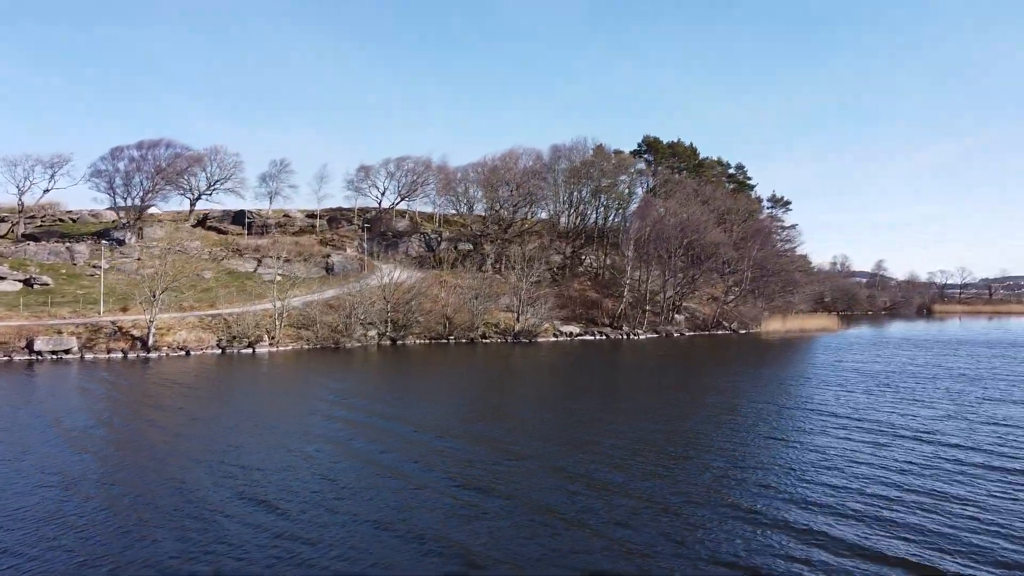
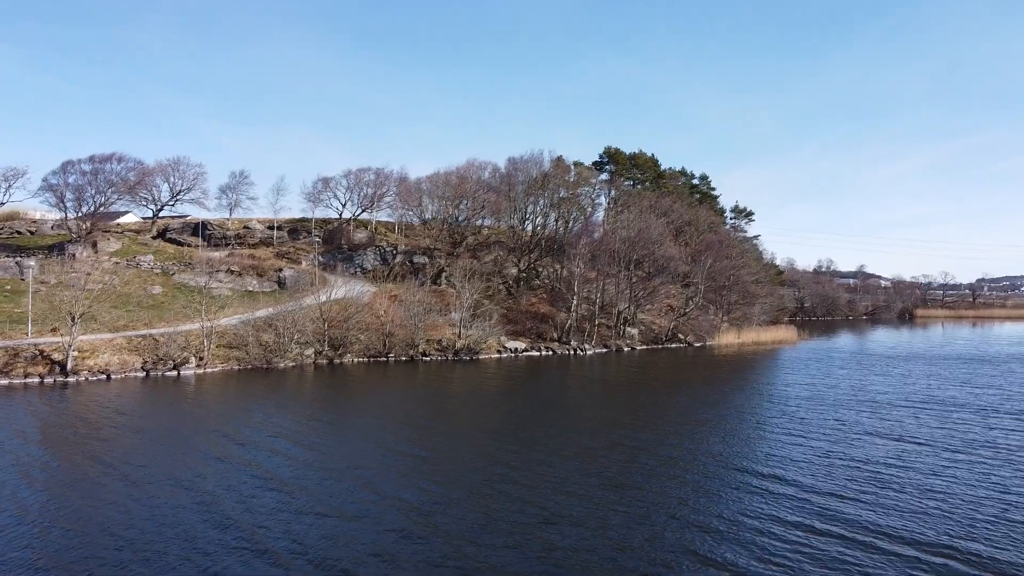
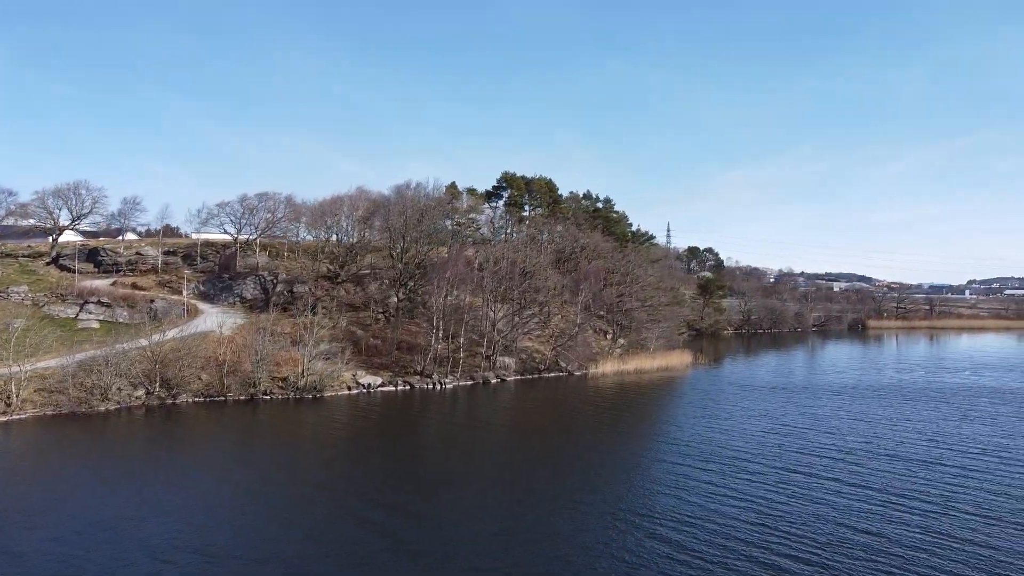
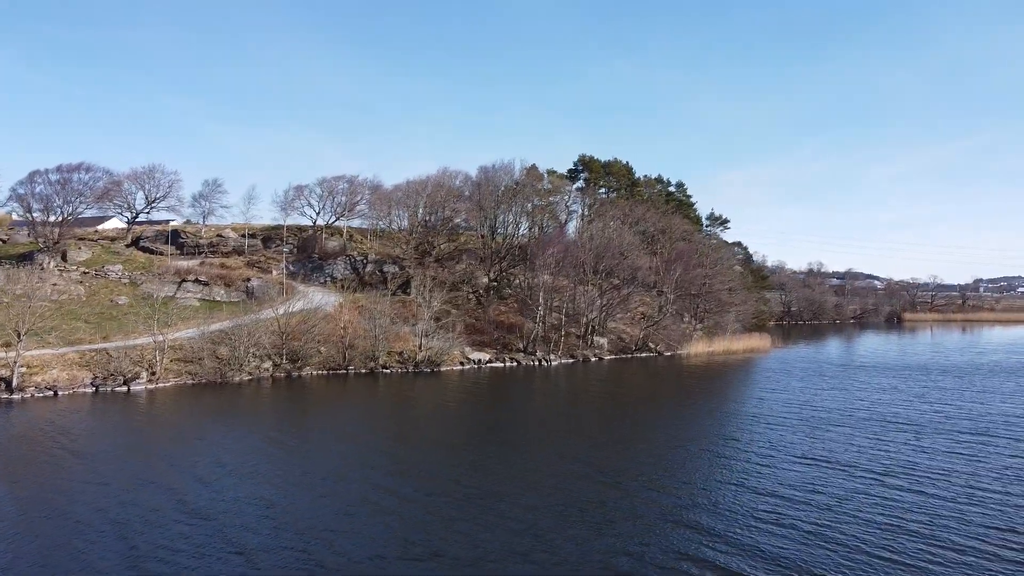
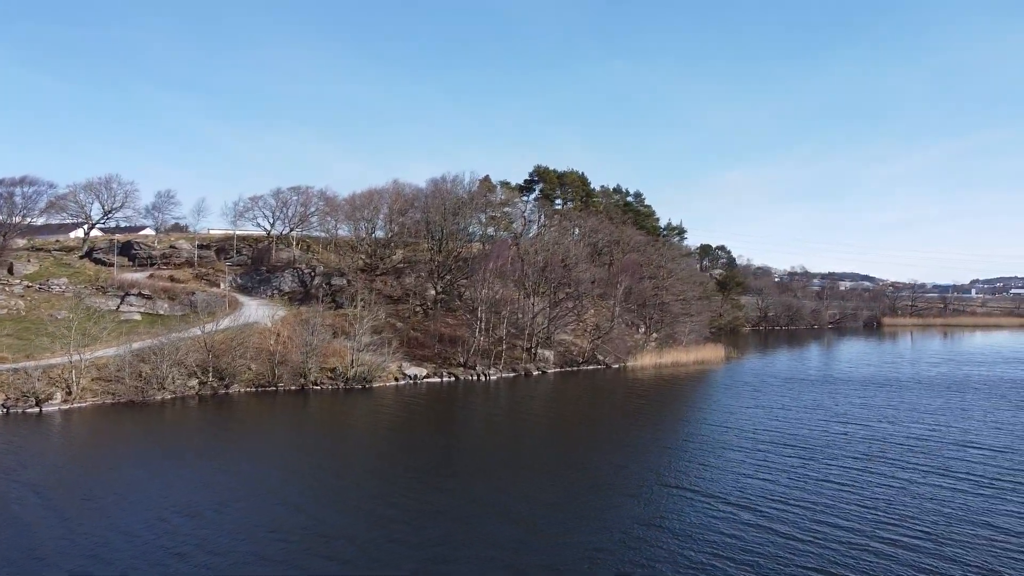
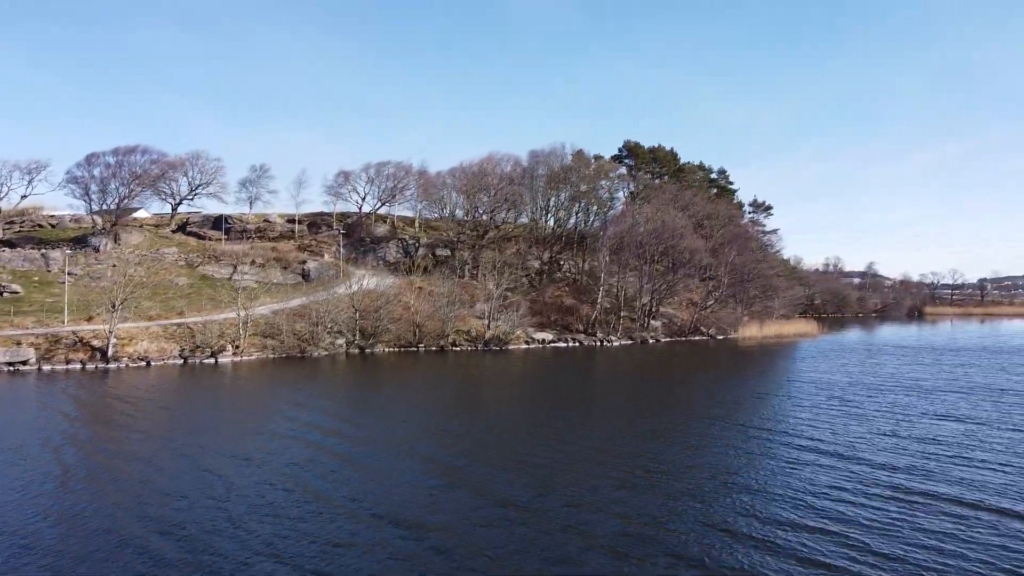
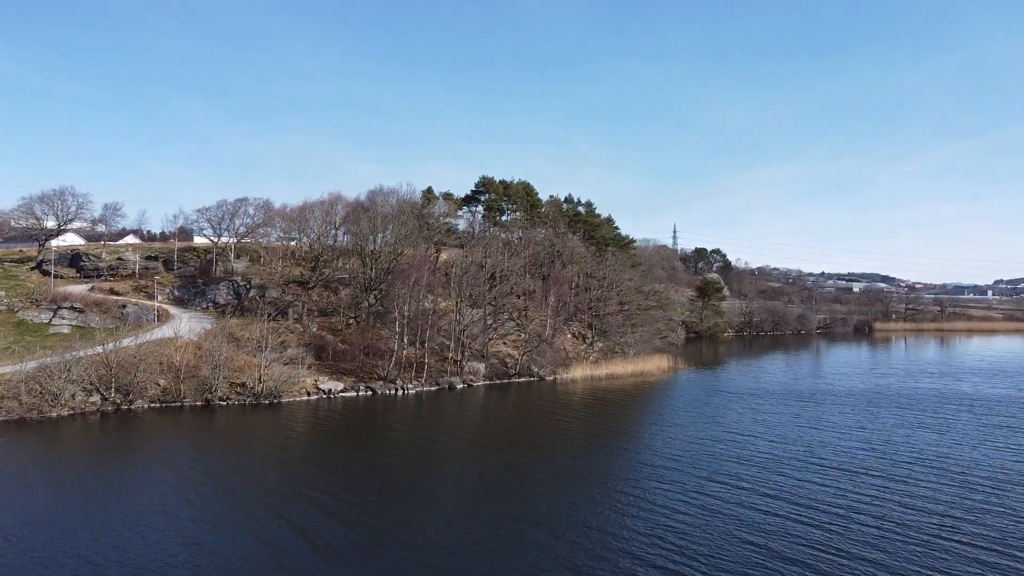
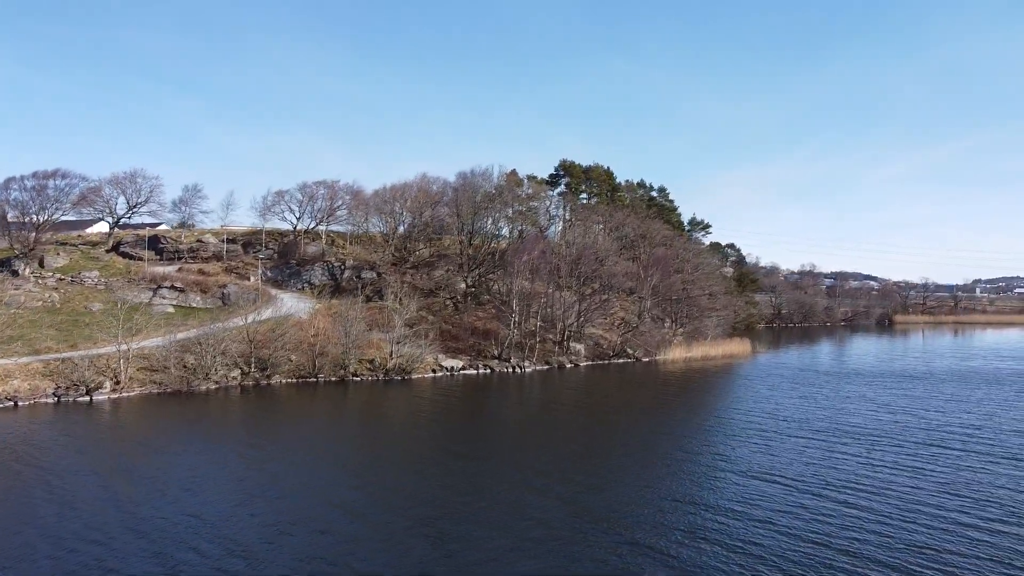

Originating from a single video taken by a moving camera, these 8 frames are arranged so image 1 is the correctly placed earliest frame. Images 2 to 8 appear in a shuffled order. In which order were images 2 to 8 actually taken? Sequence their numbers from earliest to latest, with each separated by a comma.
6, 2, 4, 8, 5, 3, 7
